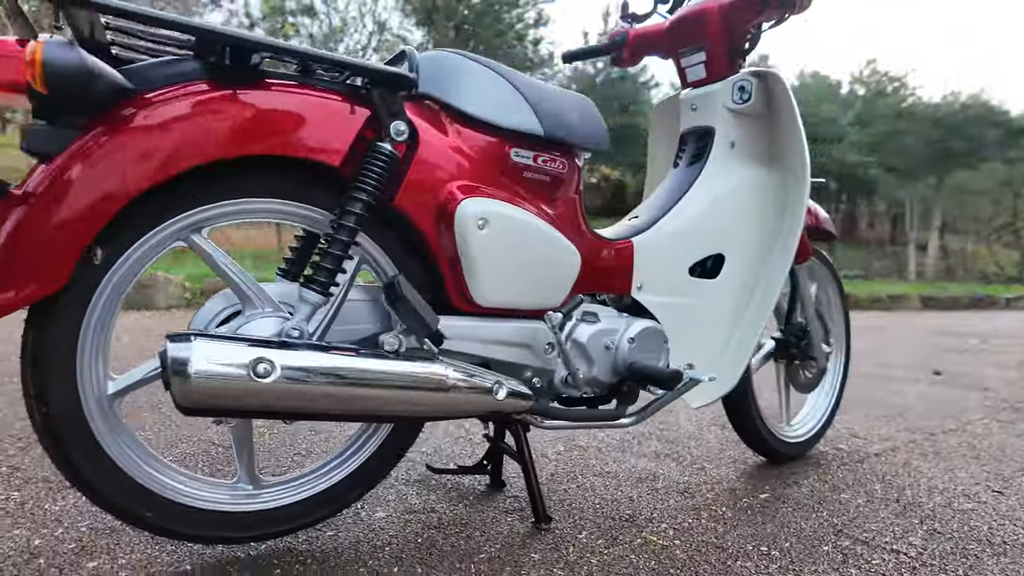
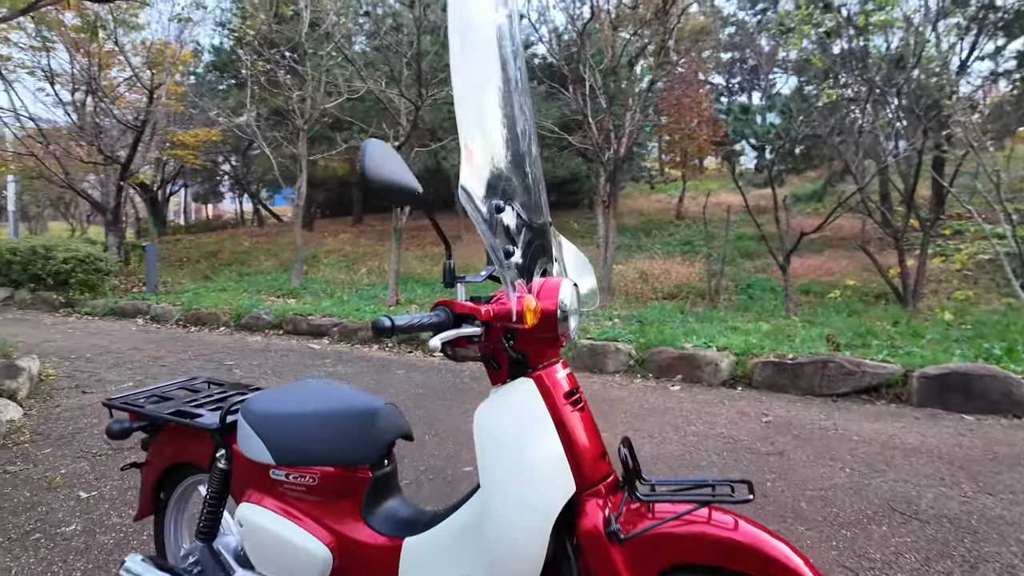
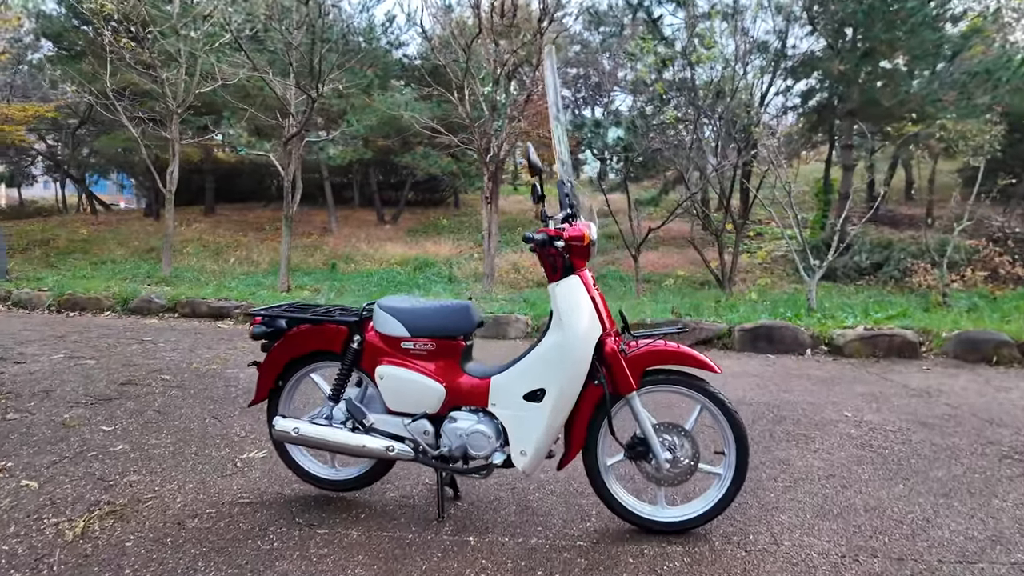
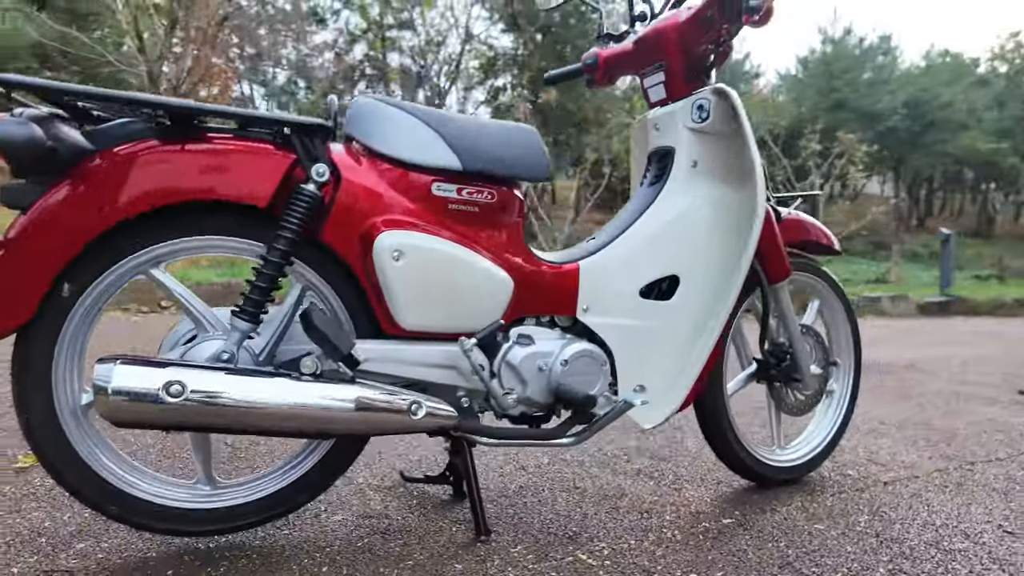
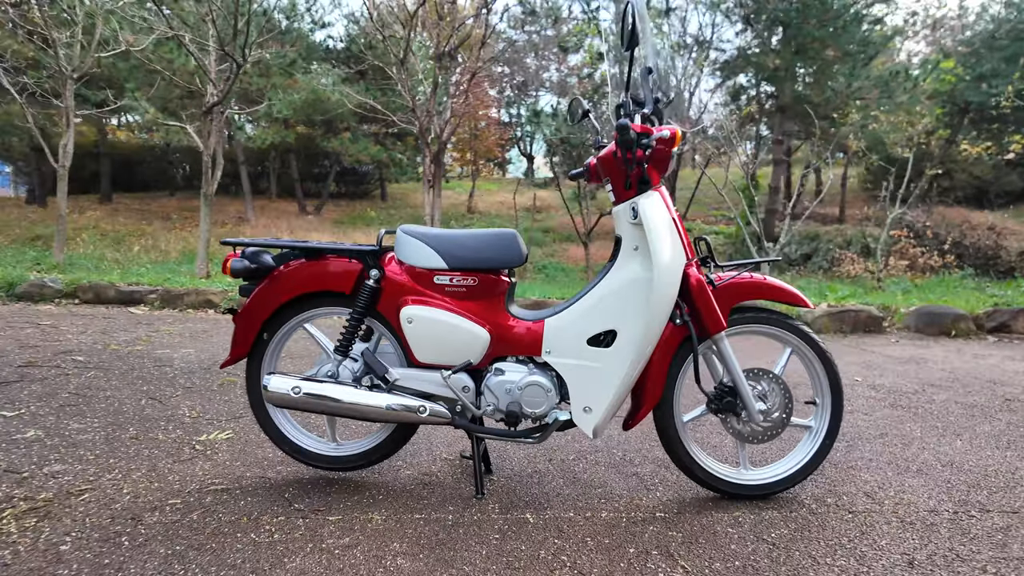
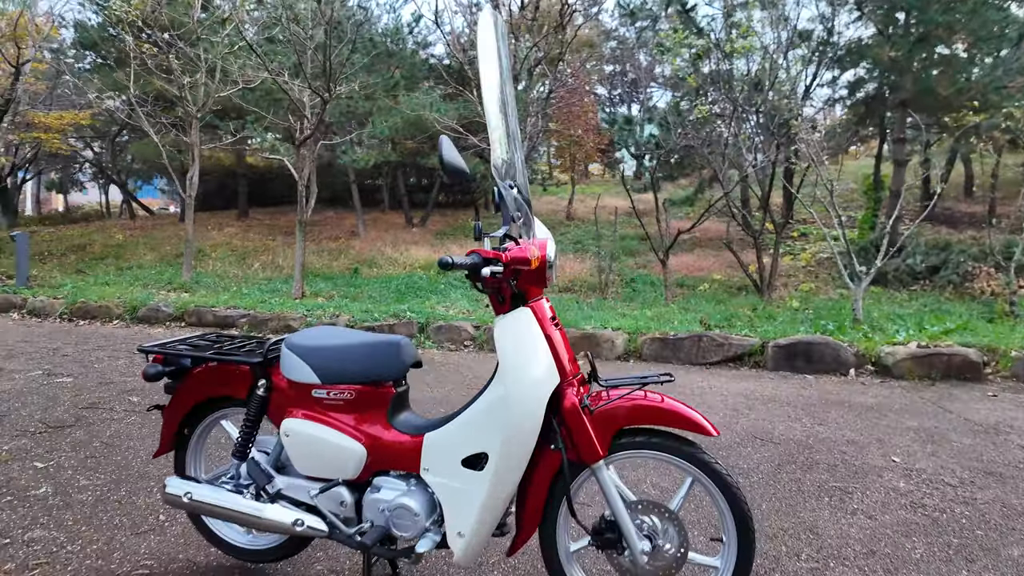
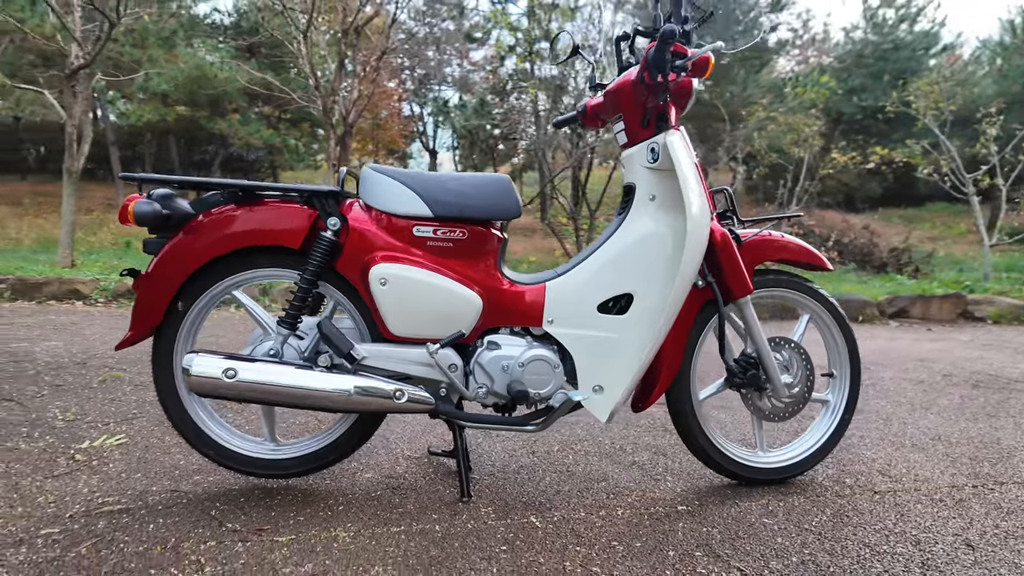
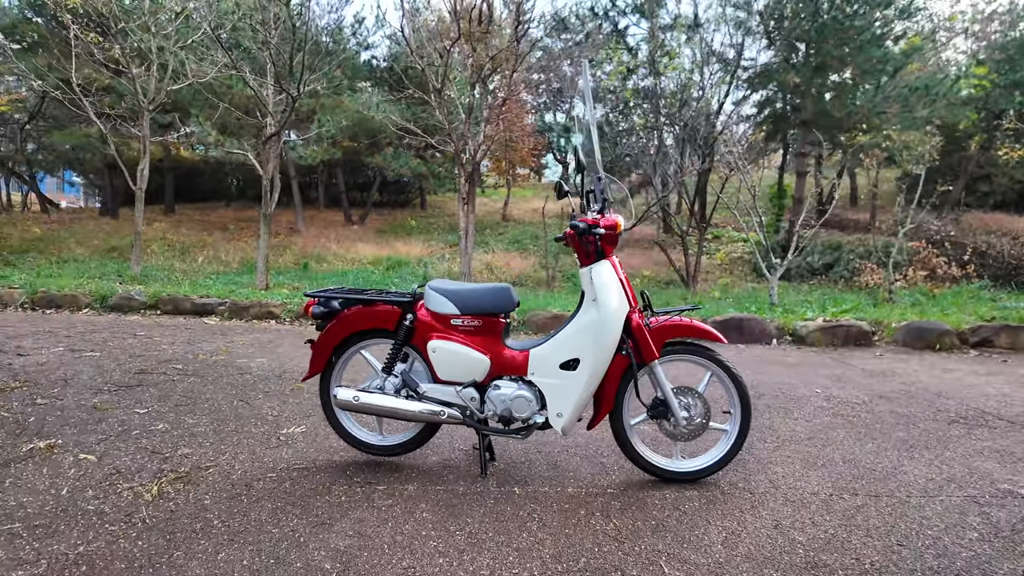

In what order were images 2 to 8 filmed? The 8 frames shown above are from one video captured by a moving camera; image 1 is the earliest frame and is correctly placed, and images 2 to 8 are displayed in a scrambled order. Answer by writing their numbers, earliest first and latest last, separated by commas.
4, 7, 5, 8, 3, 6, 2
